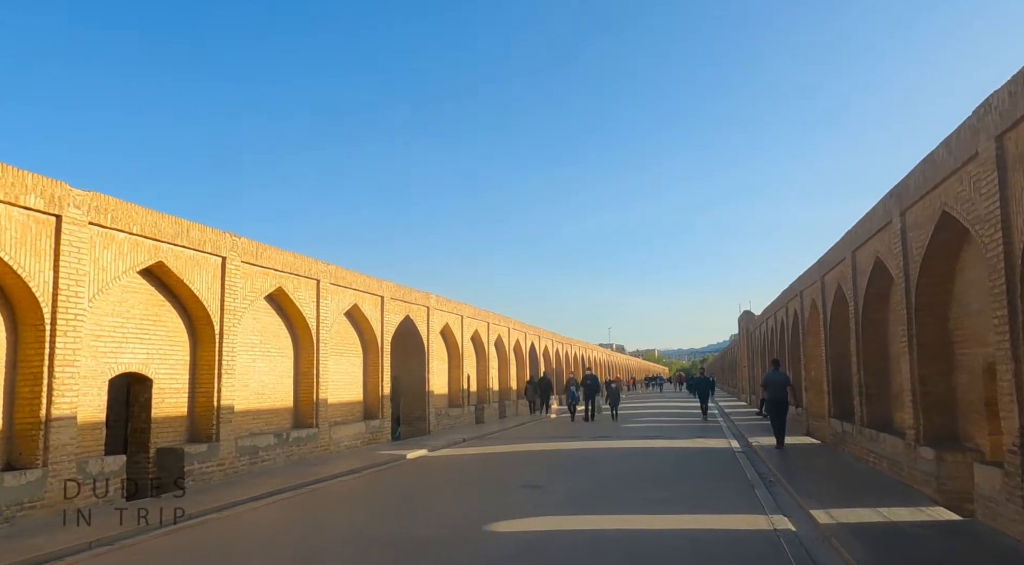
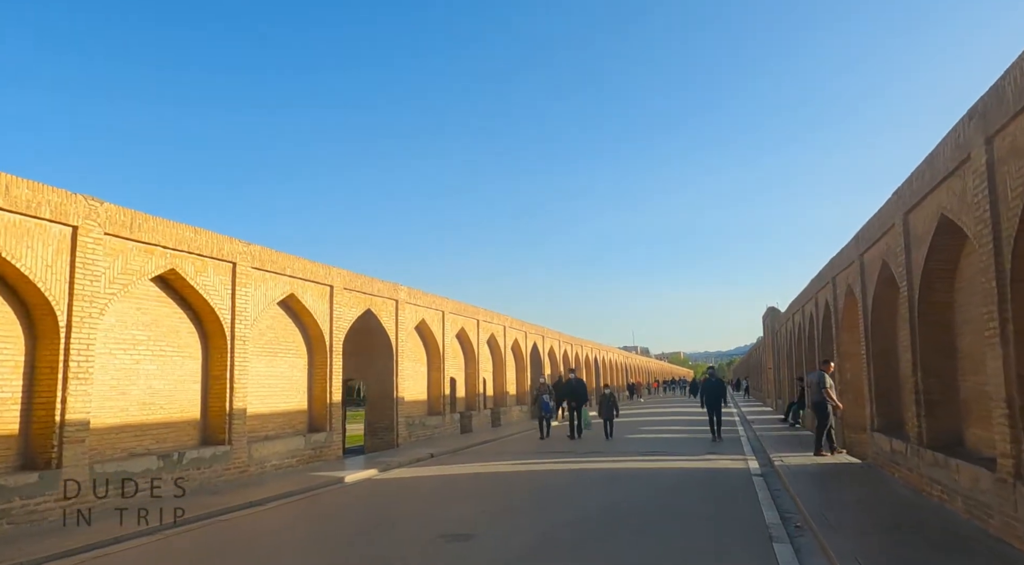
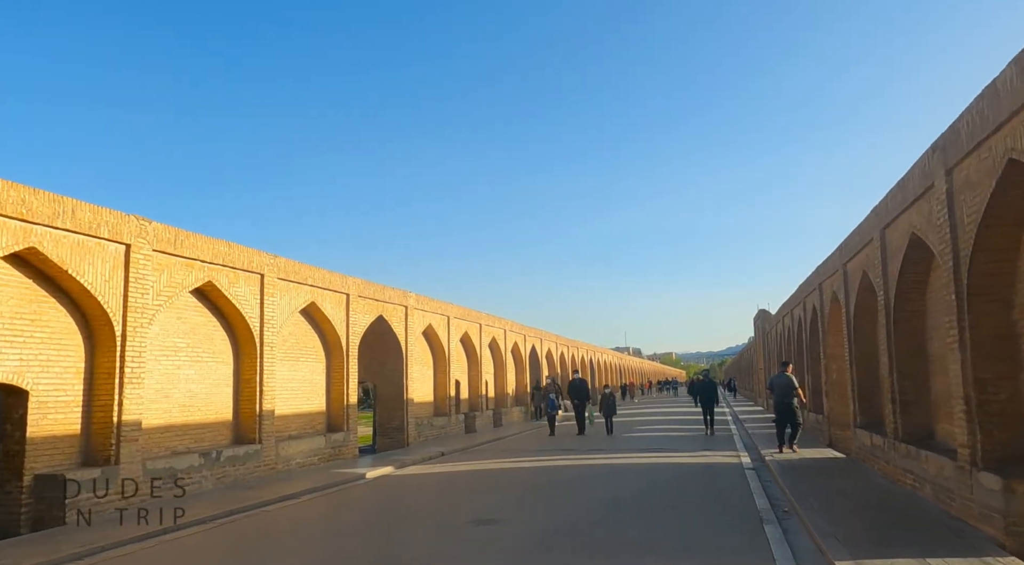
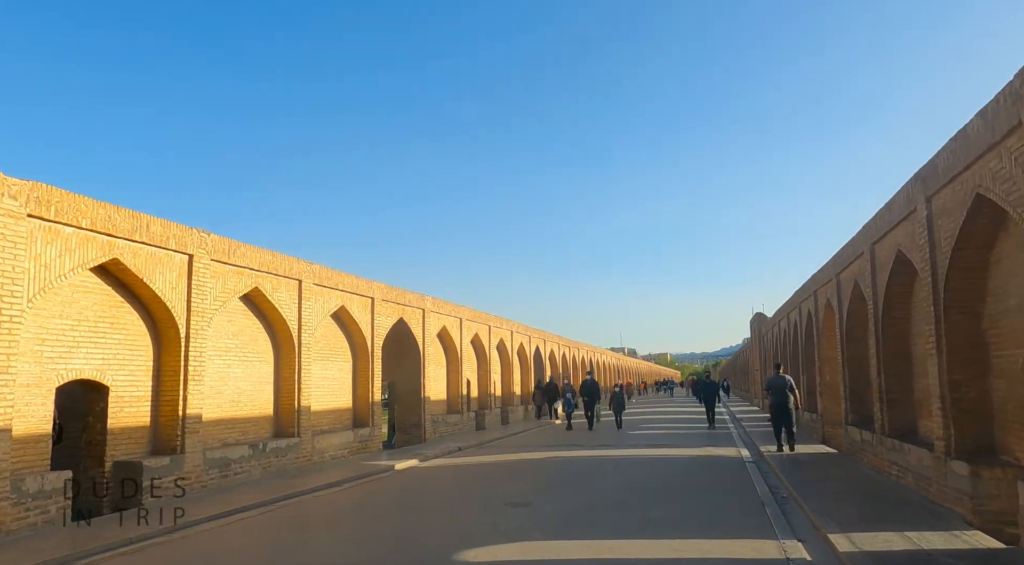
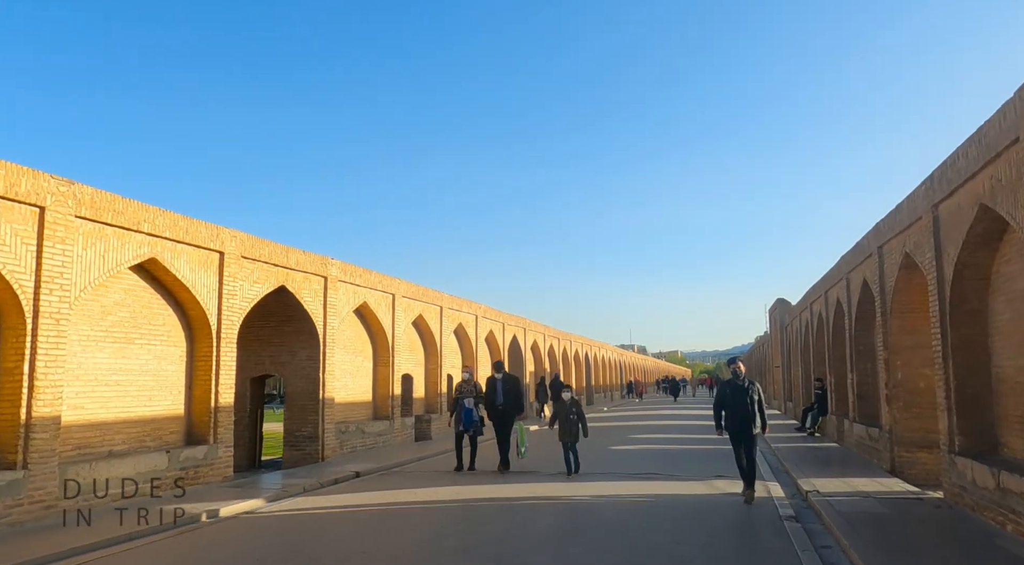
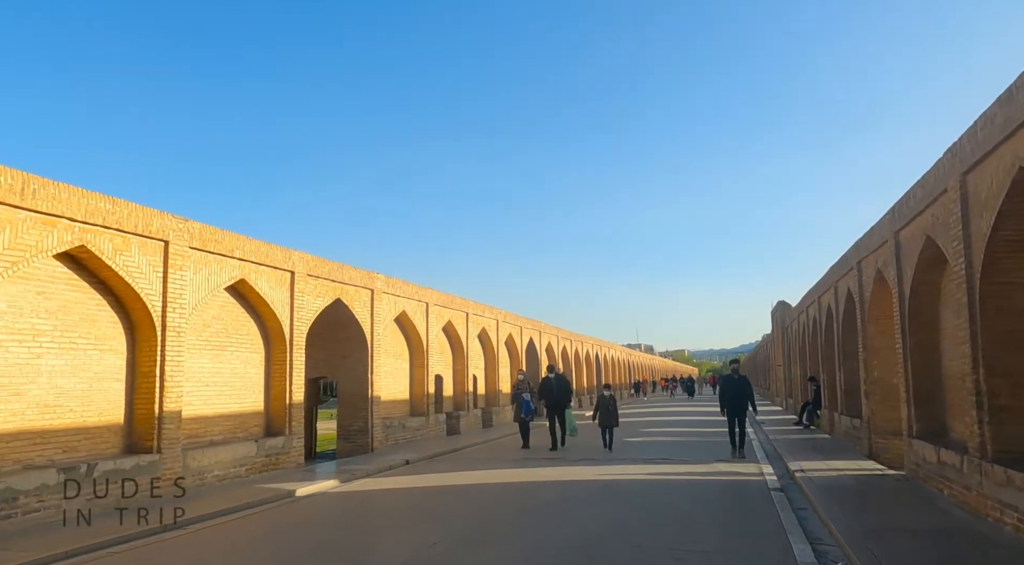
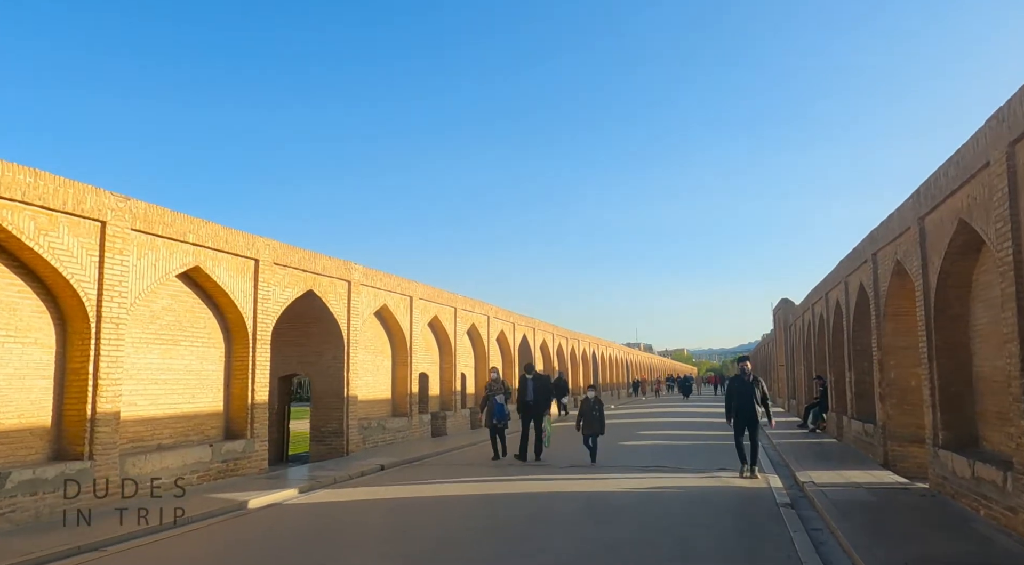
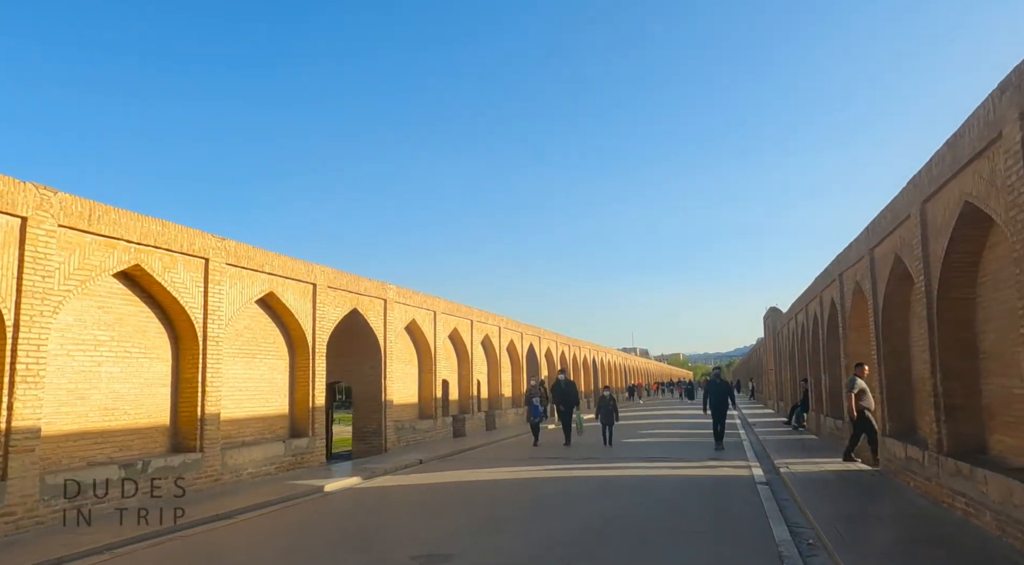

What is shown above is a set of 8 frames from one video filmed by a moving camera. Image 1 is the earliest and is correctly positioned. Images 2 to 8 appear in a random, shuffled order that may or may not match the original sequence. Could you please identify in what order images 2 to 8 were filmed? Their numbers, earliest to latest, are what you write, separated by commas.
4, 3, 2, 8, 6, 7, 5
